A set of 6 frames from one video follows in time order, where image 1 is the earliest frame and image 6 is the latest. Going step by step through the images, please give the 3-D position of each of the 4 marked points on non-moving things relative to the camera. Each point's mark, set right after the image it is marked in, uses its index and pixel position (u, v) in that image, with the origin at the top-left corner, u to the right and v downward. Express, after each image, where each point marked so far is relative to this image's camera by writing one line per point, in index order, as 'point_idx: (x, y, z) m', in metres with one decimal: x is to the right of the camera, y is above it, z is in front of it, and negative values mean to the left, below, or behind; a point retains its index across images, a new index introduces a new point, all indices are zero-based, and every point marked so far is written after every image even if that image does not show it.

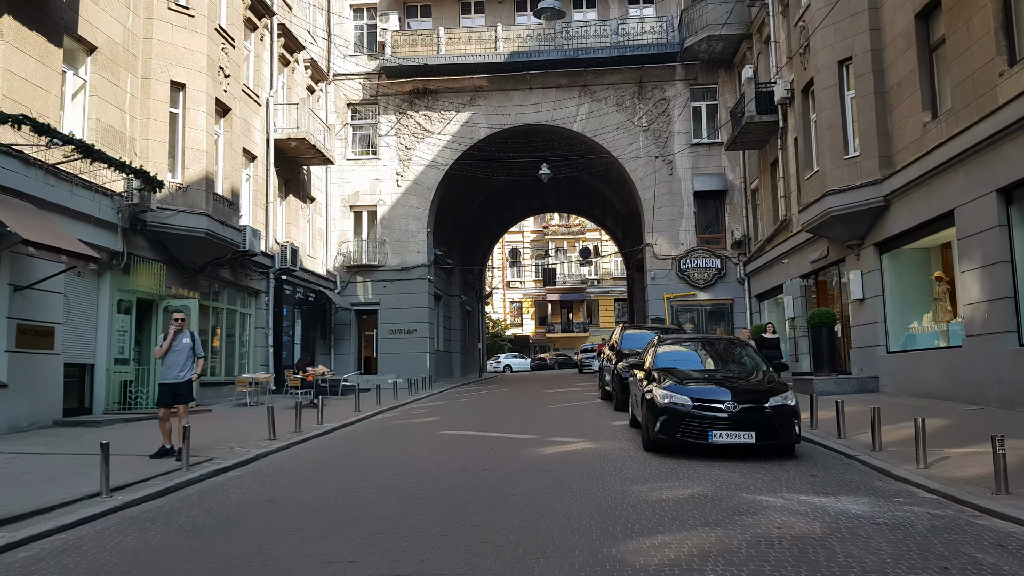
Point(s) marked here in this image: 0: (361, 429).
0: (-2.4, -2.2, +14.1) m
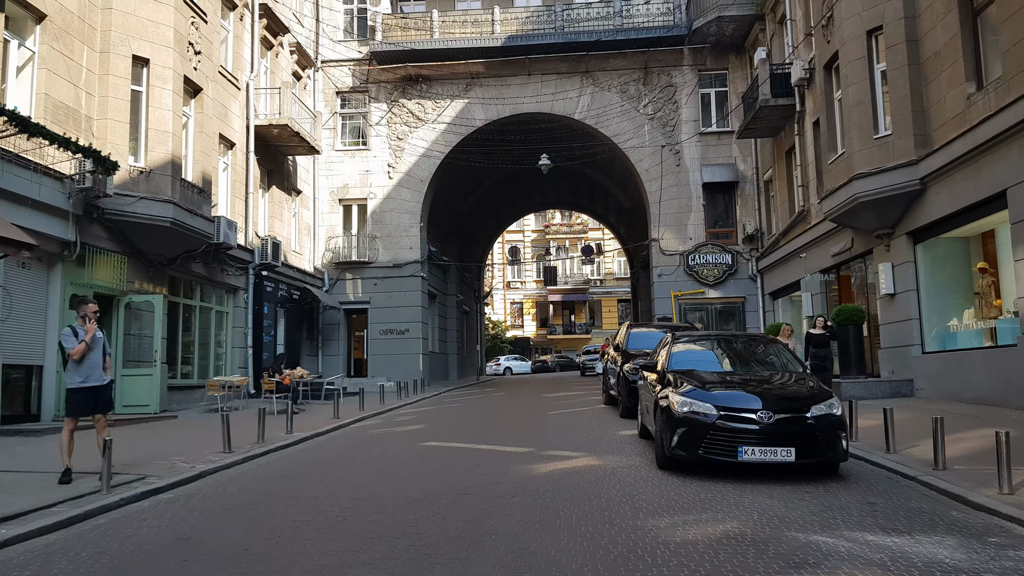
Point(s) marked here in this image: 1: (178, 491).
0: (-2.5, -2.1, +12.6) m
1: (-3.0, -1.8, +8.2) m
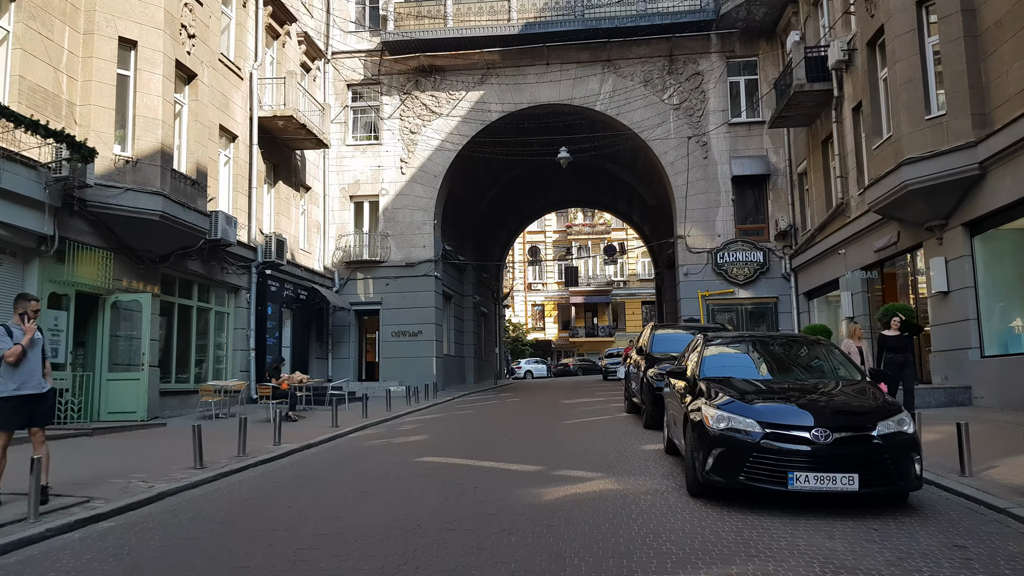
0: (-2.3, -2.0, +11.4) m
1: (-3.0, -1.8, +7.0) m
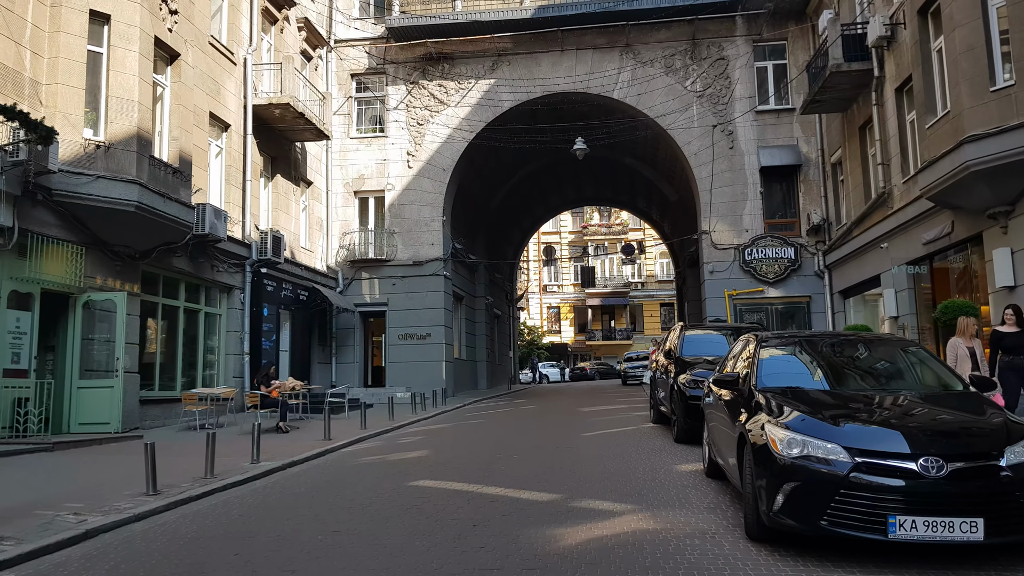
0: (-2.2, -2.0, +9.9) m
1: (-2.9, -1.7, +5.6) m
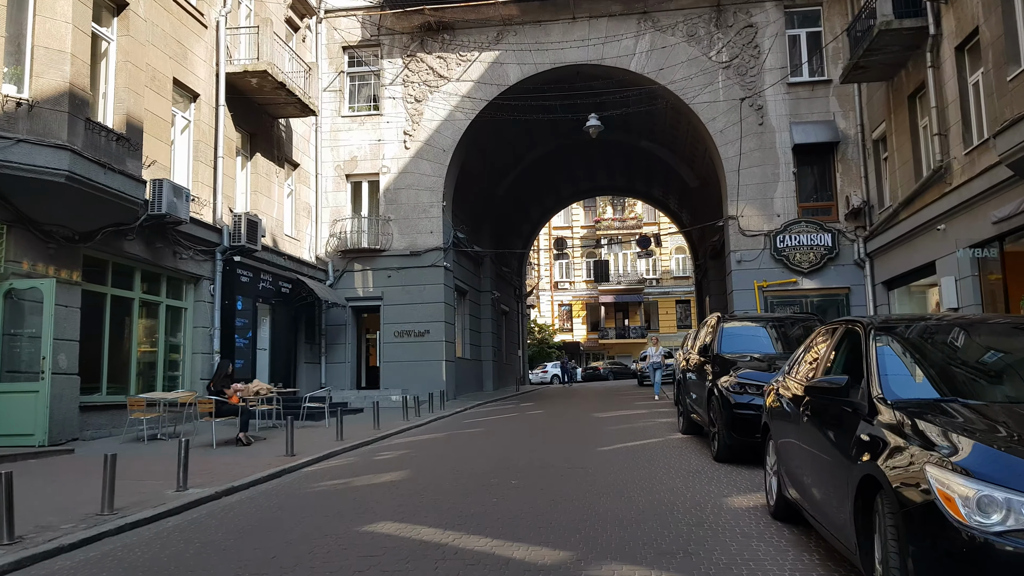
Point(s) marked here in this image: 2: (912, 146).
0: (-2.2, -1.8, +7.7) m
1: (-3.0, -1.5, +3.4) m
2: (+7.8, +2.7, +17.7) m
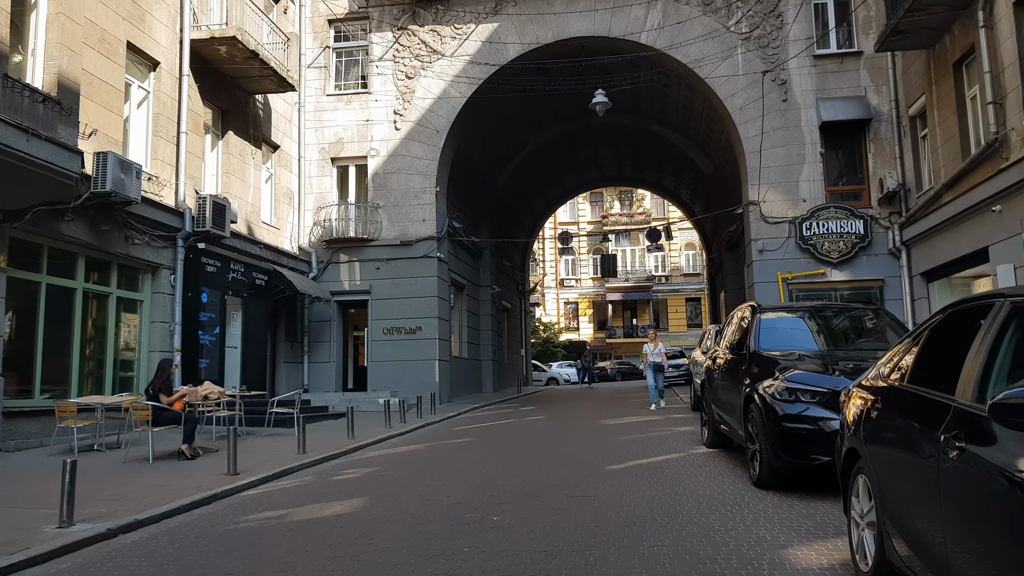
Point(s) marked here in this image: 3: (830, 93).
0: (-2.3, -1.6, +5.9) m
1: (-3.2, -1.4, +1.6) m
2: (+7.7, +2.9, +15.8) m
3: (+6.7, +4.1, +19.2) m
